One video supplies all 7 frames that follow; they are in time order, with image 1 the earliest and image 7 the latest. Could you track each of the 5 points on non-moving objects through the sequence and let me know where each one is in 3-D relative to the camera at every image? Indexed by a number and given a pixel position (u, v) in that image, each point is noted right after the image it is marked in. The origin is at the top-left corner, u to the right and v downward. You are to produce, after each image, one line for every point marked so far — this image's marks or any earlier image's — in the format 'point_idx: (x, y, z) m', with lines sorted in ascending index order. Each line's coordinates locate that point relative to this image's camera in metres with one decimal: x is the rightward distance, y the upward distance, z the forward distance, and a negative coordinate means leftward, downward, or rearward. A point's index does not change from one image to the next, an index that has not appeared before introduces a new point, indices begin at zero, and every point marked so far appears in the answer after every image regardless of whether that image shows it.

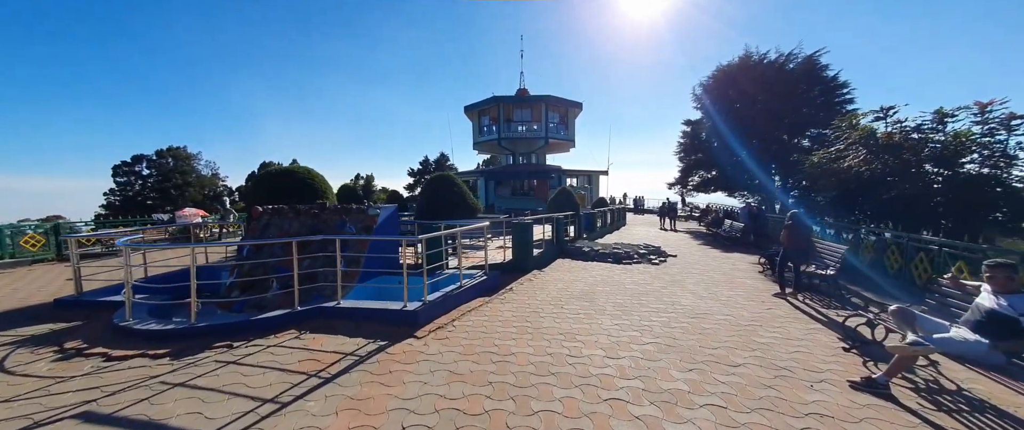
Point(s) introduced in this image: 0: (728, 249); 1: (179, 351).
0: (+8.1, -1.3, +13.3) m
1: (-3.7, -1.5, +3.9) m
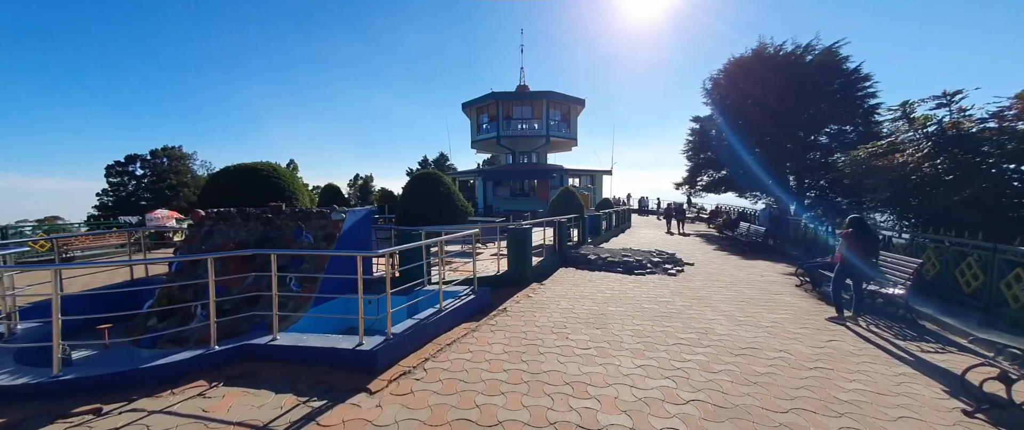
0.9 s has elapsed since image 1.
0: (+8.0, -1.4, +12.1) m
1: (-3.8, -1.6, +2.7) m
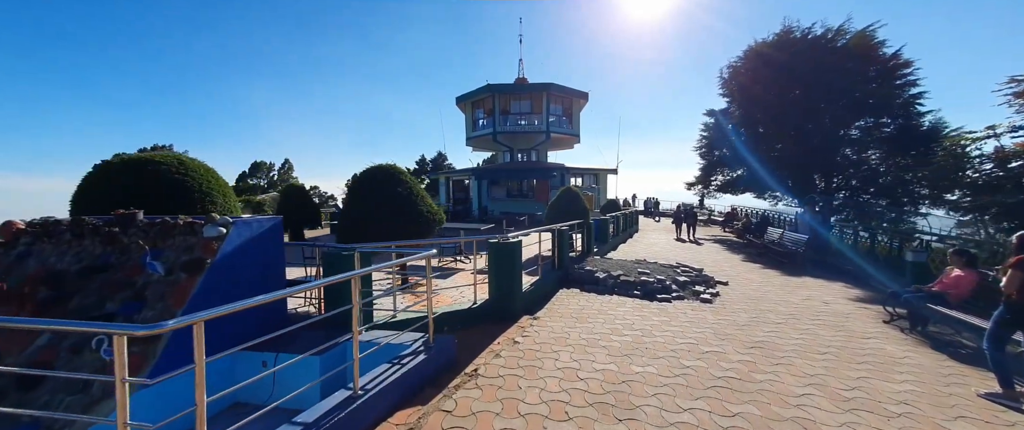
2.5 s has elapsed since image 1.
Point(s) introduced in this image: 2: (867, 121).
0: (+7.8, -1.5, +10.1) m
1: (-4.1, -1.7, +0.7) m
2: (+17.7, +4.7, +17.8) m
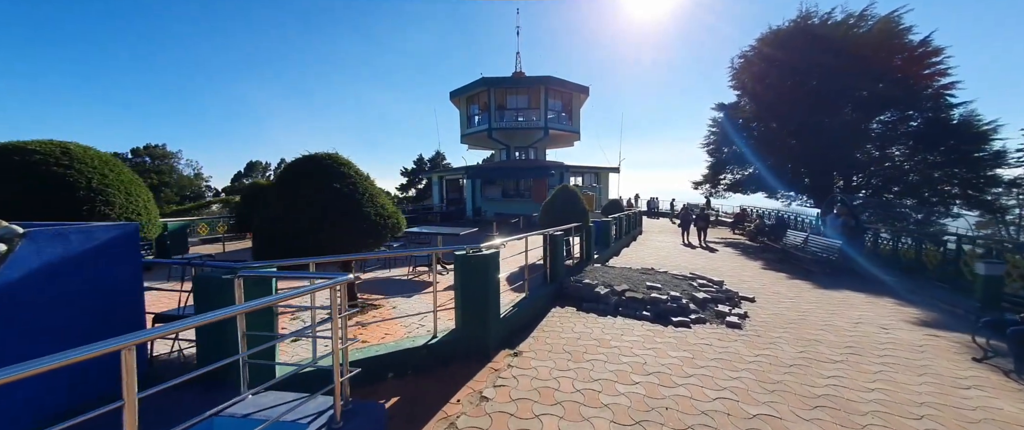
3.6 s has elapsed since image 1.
0: (+7.5, -1.6, +8.7) m
1: (-4.4, -1.8, -0.6) m
2: (+17.5, +4.6, +16.4) m
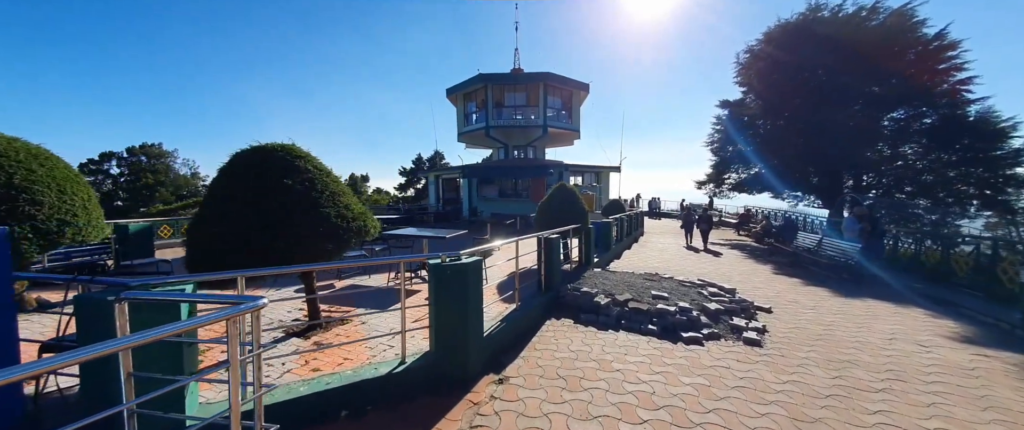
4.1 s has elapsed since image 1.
0: (+7.3, -1.6, +8.1) m
1: (-4.6, -1.8, -1.2) m
2: (+17.3, +4.6, +15.8) m
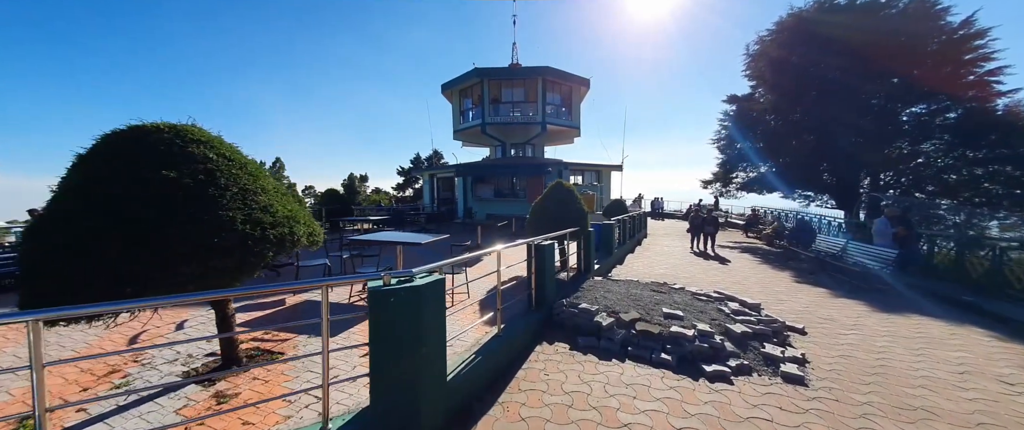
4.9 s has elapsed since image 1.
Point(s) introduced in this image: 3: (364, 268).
0: (+7.1, -1.6, +7.1) m
1: (-4.8, -1.8, -2.1) m
2: (+17.1, +4.6, +14.8) m
3: (-2.3, -0.8, +5.5) m
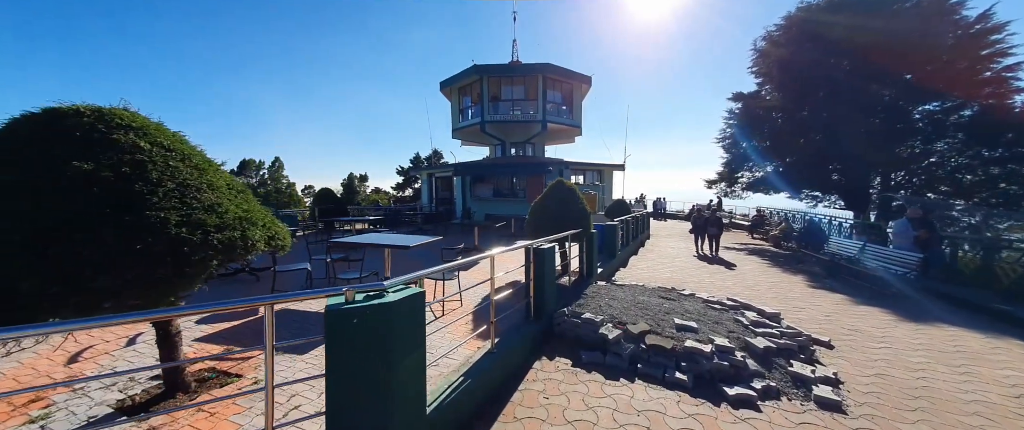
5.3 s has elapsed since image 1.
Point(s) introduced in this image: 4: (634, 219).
0: (+7.0, -1.7, +6.7) m
1: (-4.8, -1.8, -2.6) m
2: (+17.1, +4.5, +14.3) m
3: (-2.3, -0.8, +5.0) m
4: (+4.7, -0.2, +13.7) m
